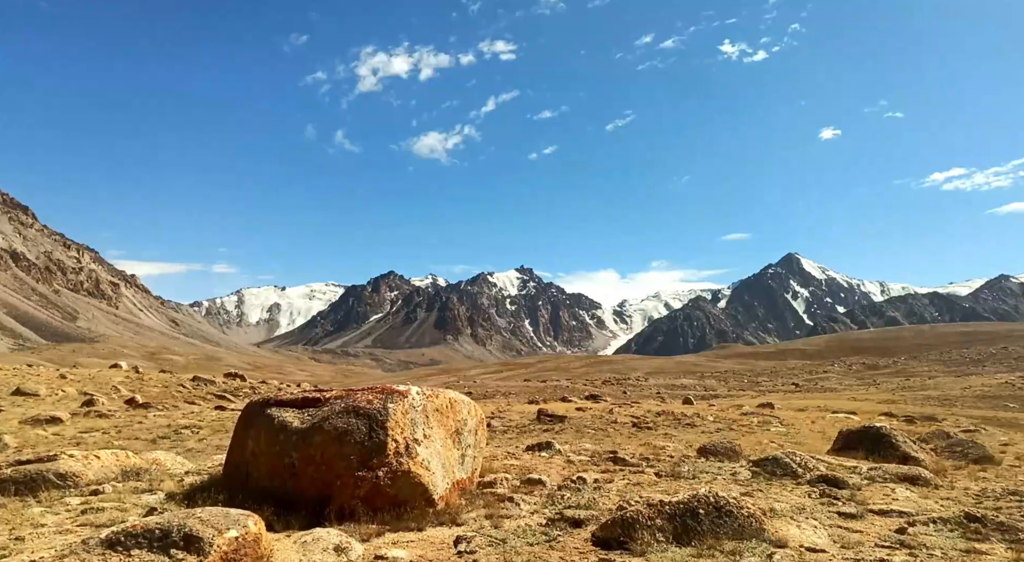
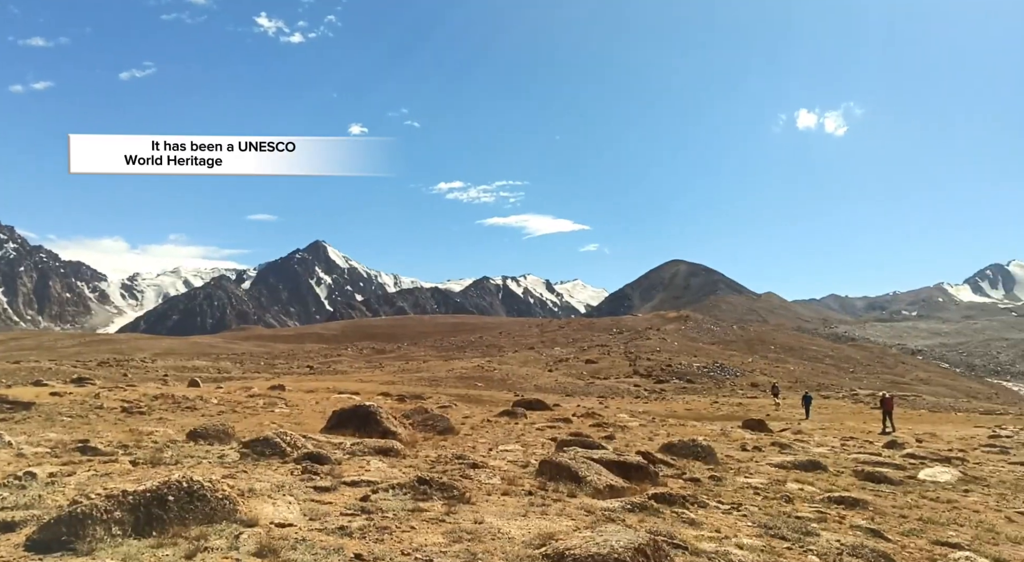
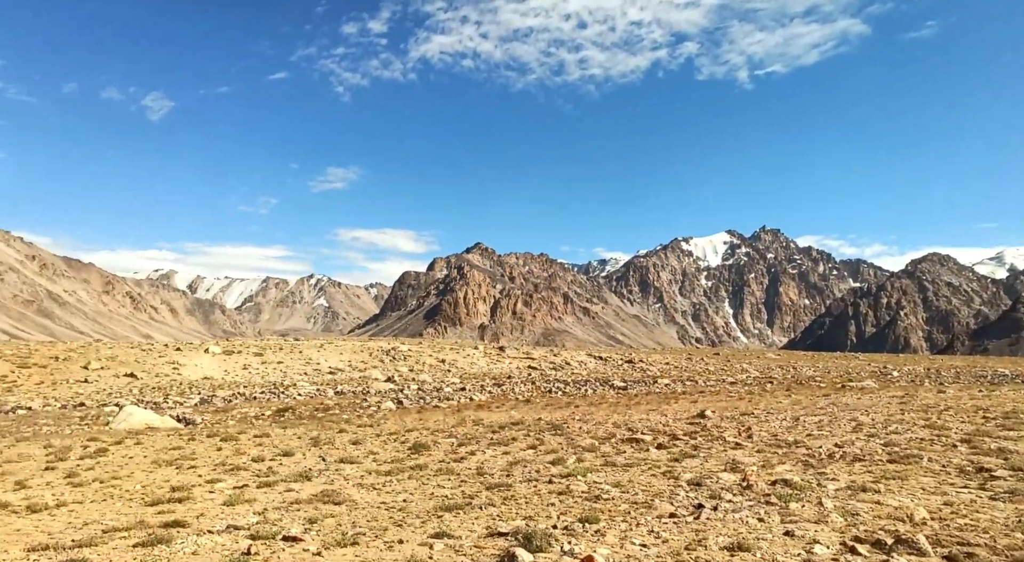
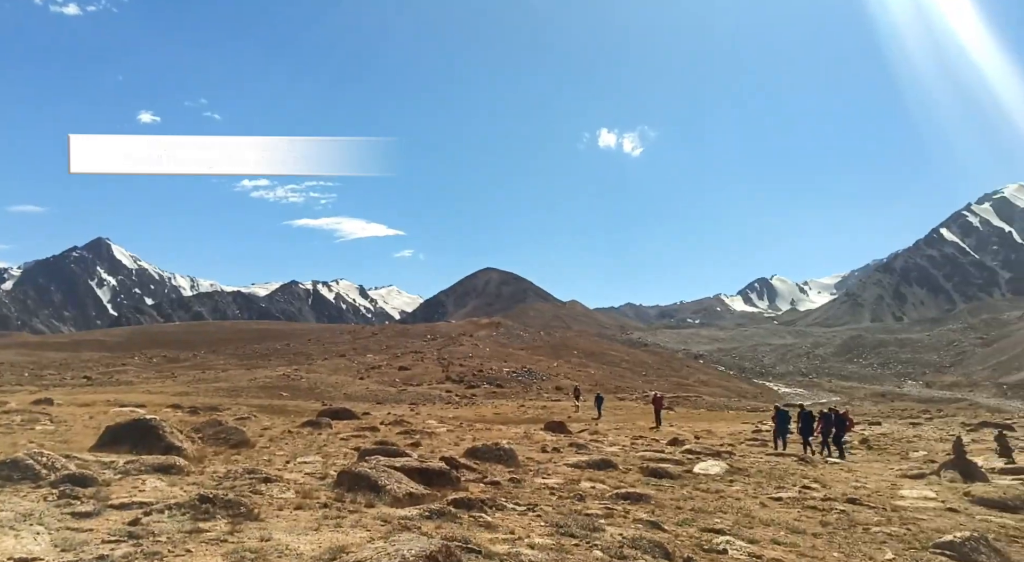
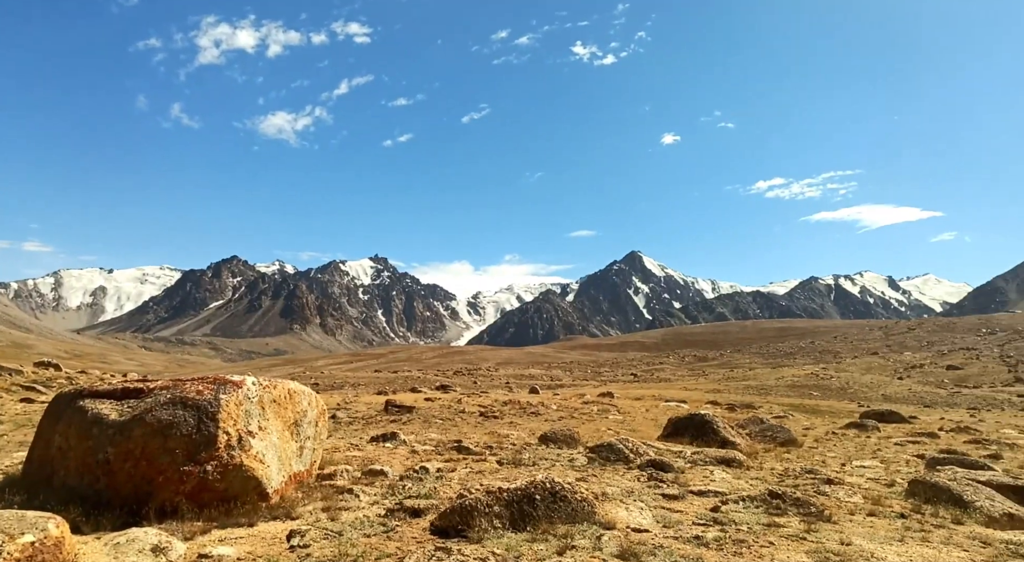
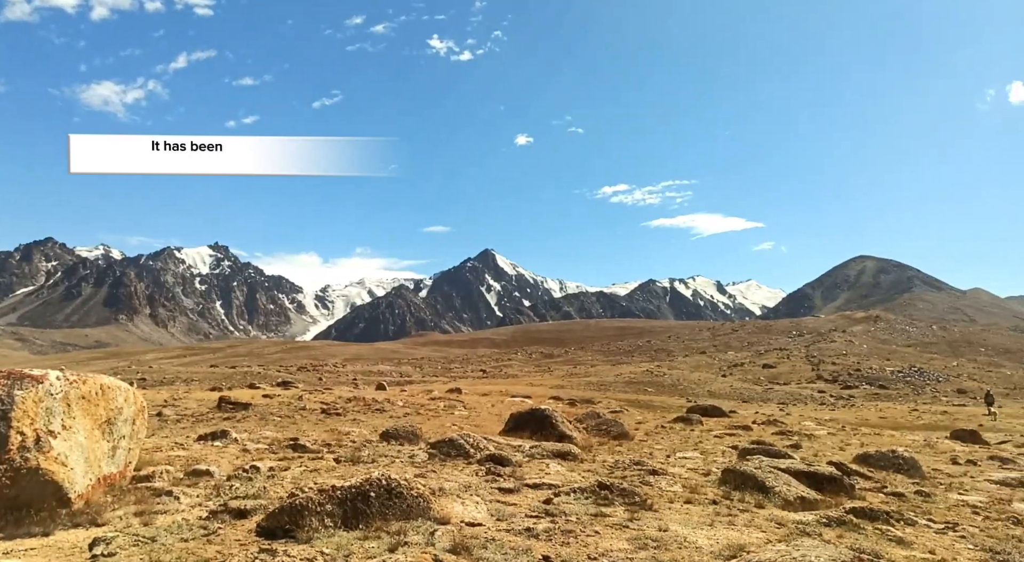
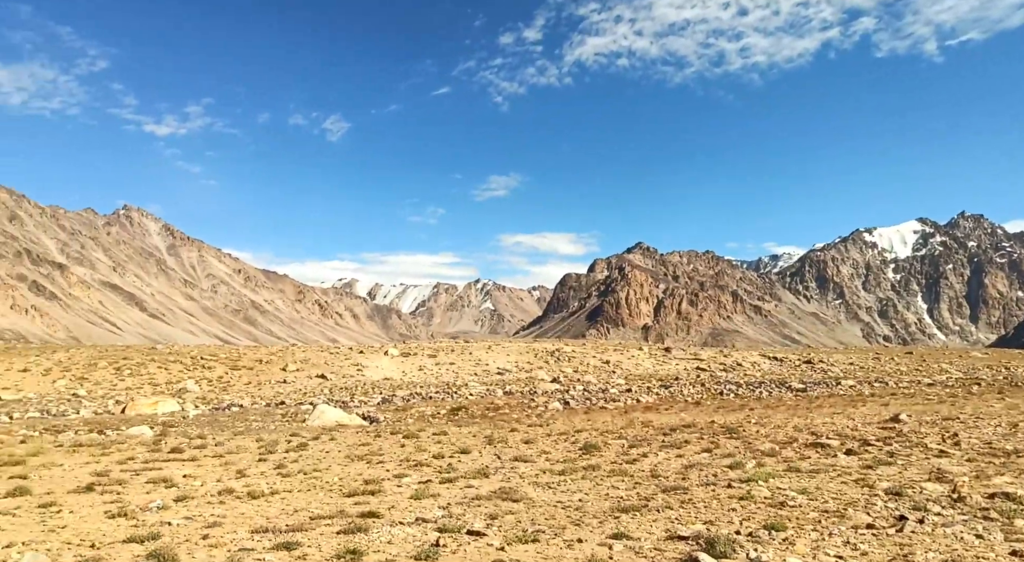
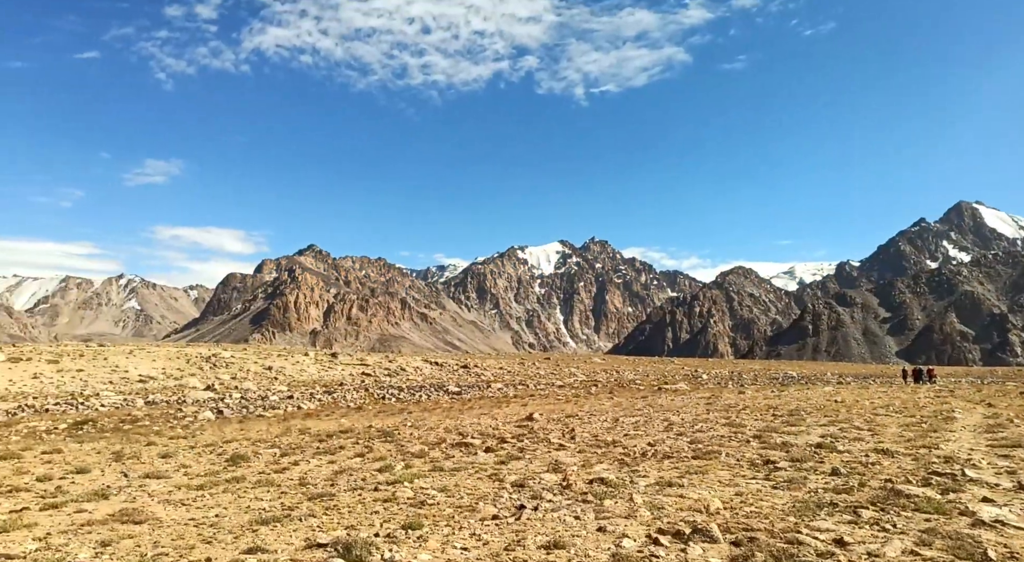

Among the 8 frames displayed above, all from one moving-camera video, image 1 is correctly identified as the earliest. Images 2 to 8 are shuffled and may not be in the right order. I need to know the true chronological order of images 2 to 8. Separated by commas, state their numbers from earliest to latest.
5, 6, 2, 4, 8, 3, 7
